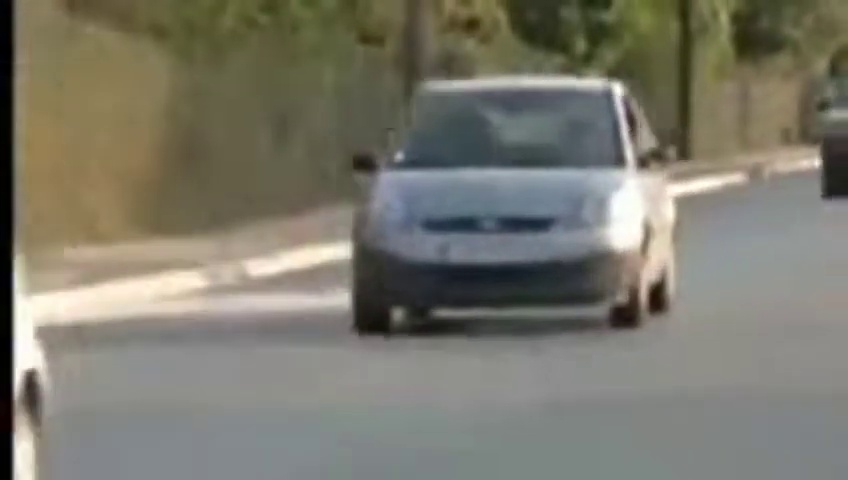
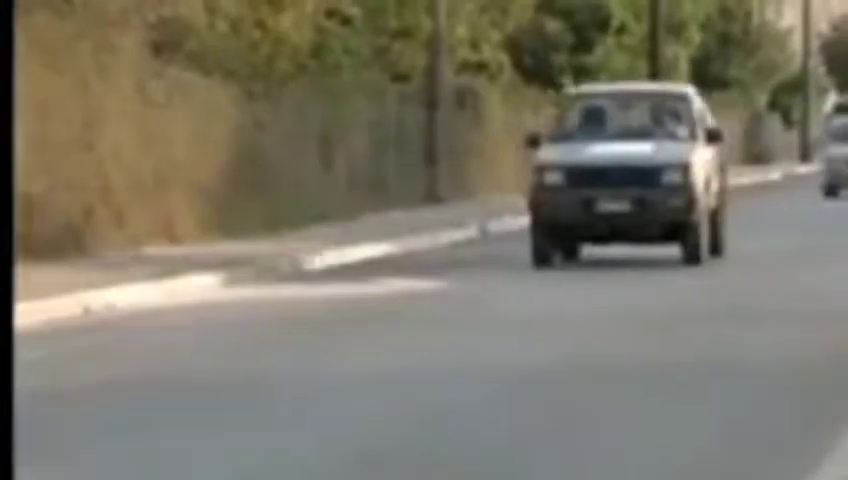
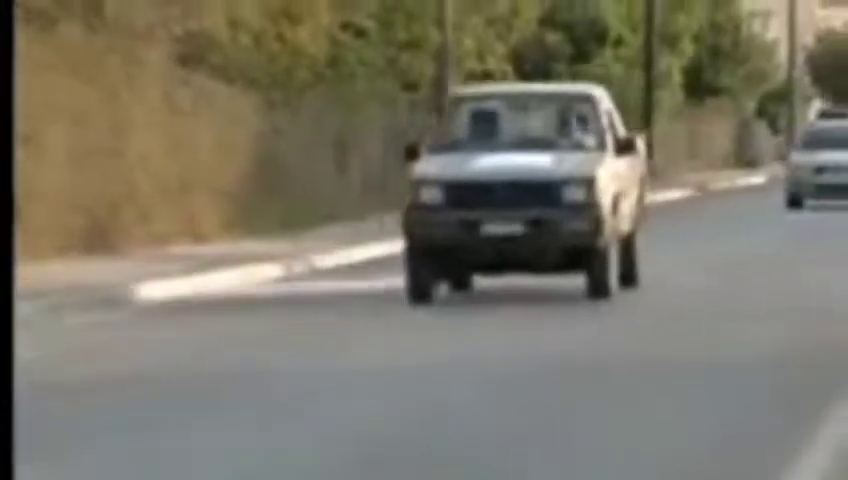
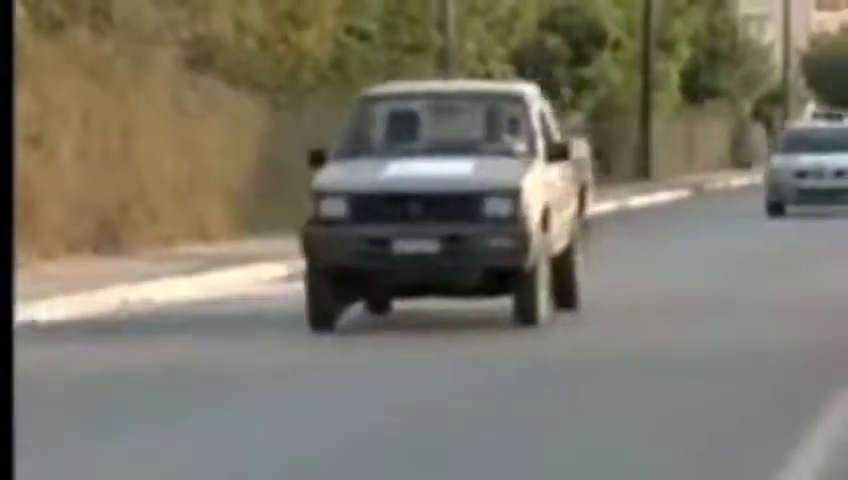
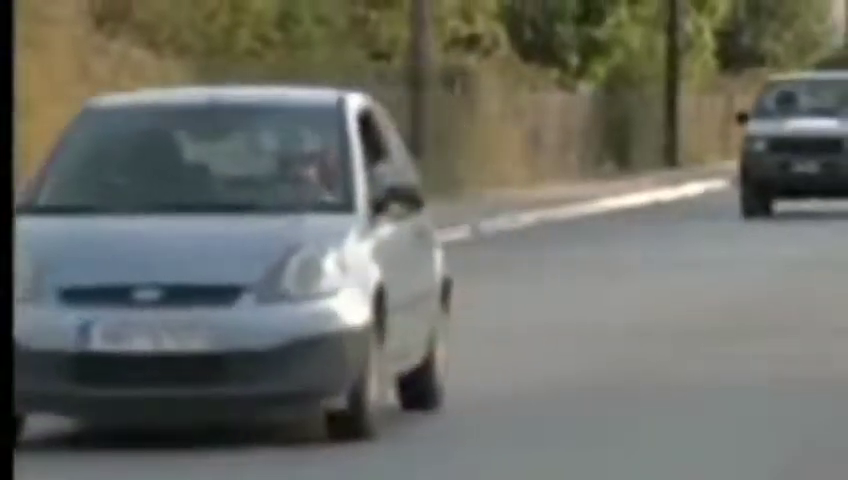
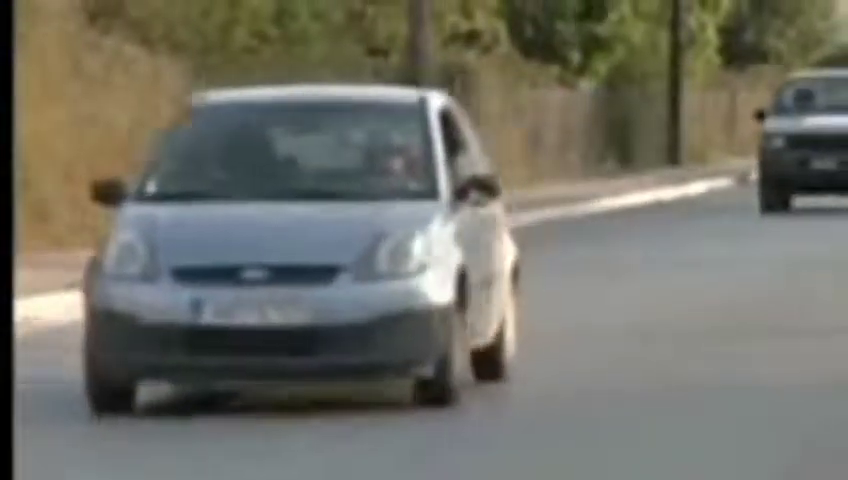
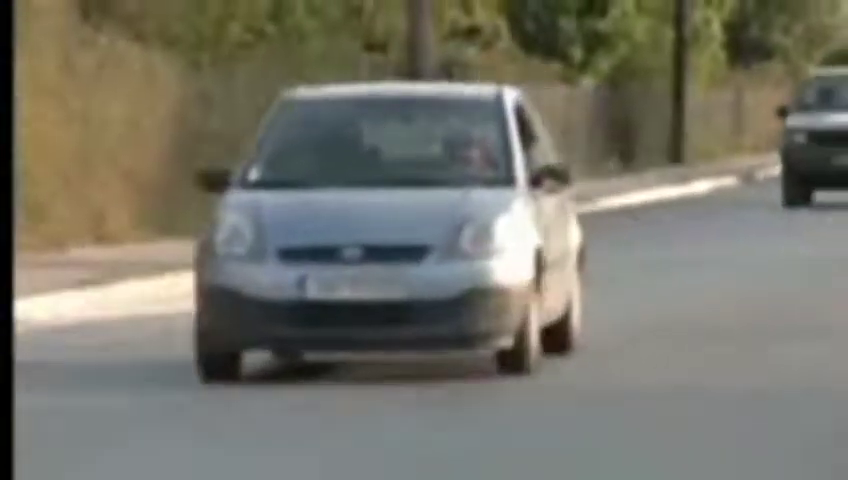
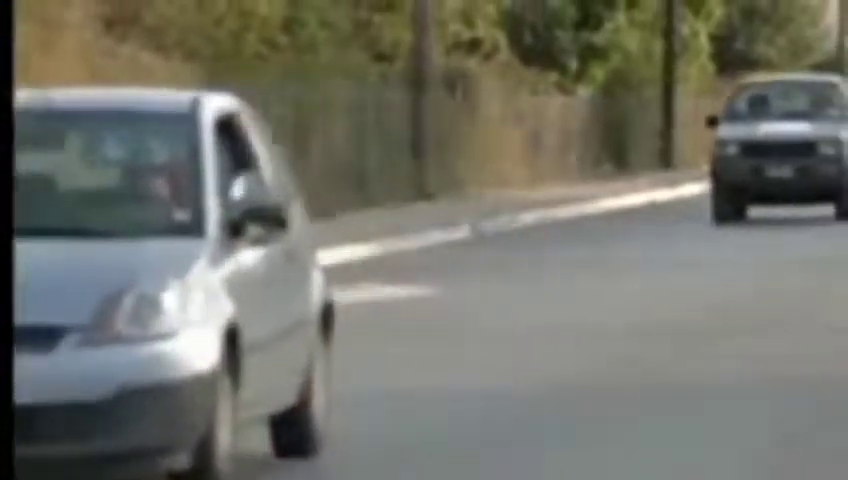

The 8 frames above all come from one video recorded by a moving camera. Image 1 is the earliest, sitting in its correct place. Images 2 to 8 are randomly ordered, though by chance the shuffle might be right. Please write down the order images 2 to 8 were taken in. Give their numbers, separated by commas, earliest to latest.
7, 6, 5, 8, 2, 3, 4
